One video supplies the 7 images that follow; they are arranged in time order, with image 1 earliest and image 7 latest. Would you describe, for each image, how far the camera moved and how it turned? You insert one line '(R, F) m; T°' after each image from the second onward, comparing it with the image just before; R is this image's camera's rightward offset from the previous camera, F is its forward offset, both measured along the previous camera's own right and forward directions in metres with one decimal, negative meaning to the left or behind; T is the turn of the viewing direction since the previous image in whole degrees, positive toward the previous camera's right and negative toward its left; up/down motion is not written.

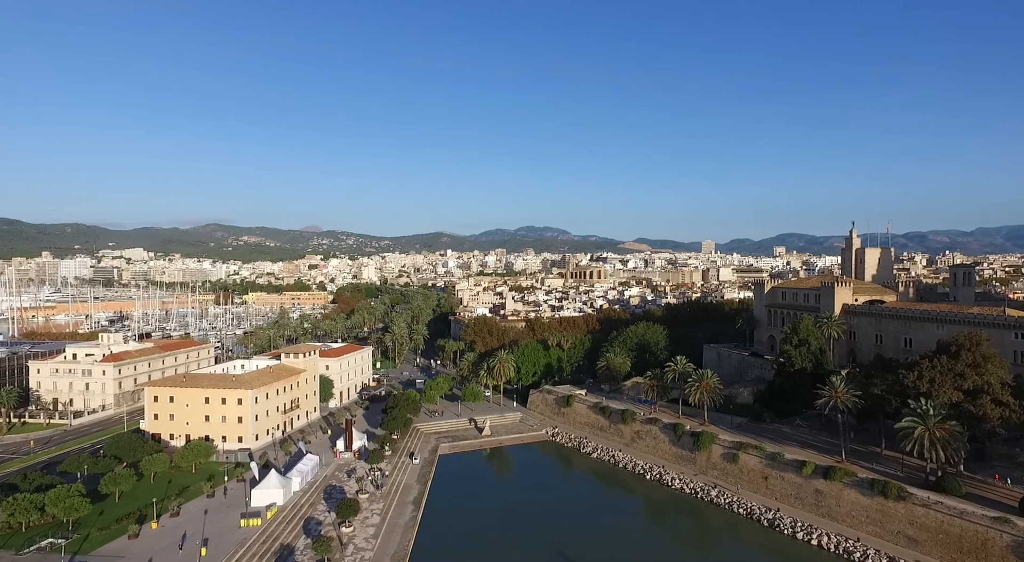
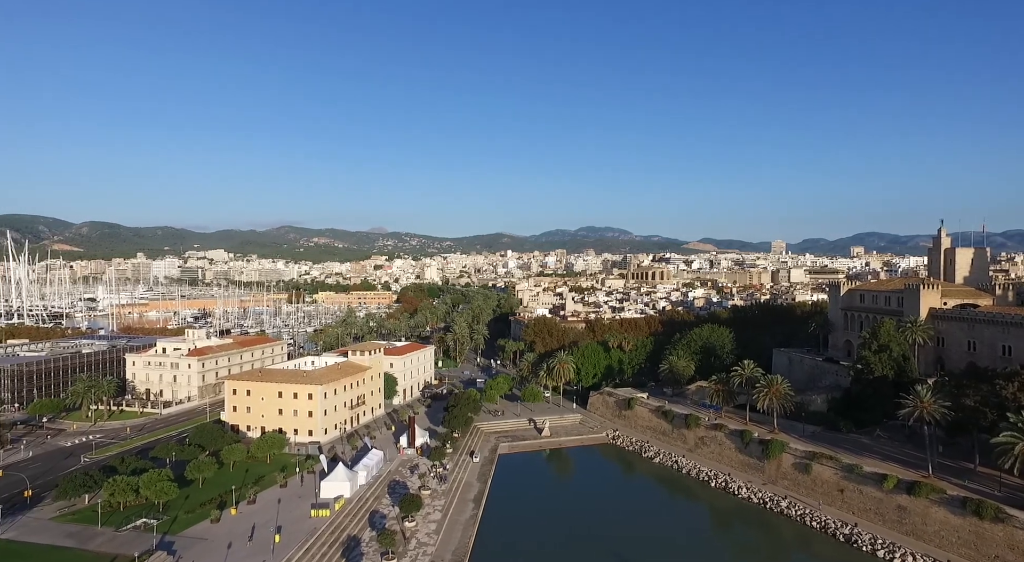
(-0.1, +0.3) m; -5°
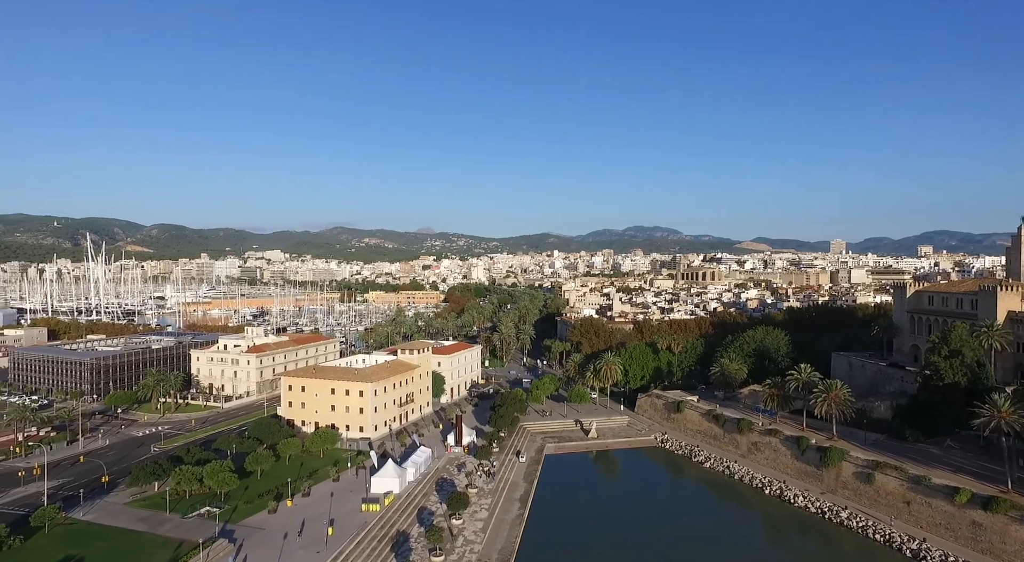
(-0.1, +0.3) m; -4°
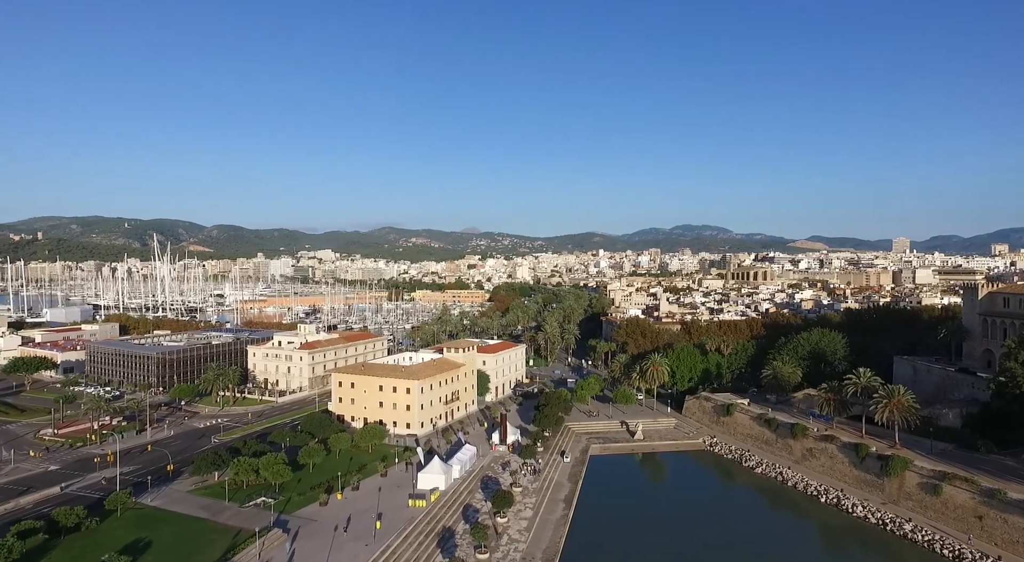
(-0.1, +0.4) m; -4°
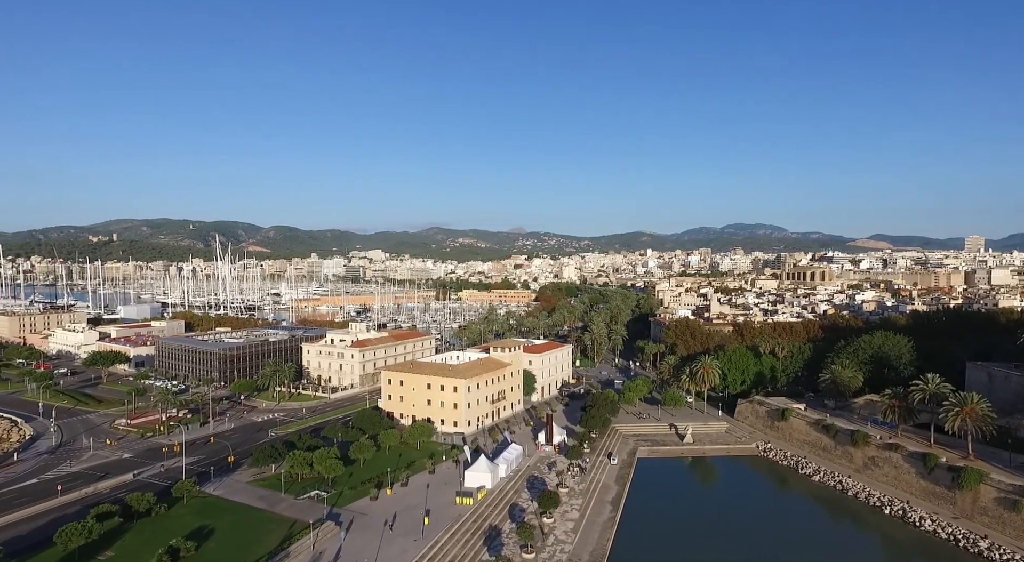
(-0.1, +0.5) m; -4°
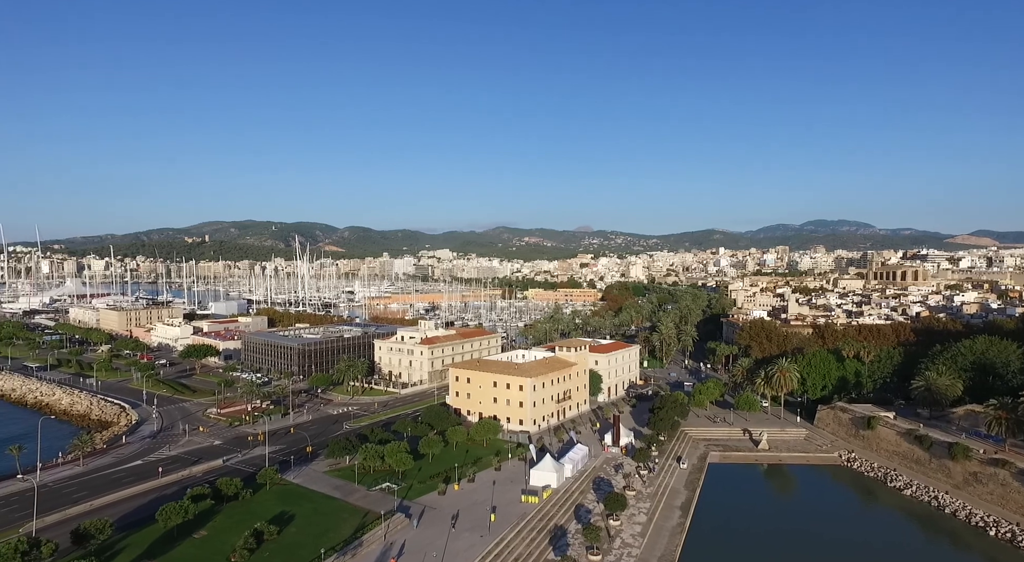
(-0.2, +1.0) m; -6°
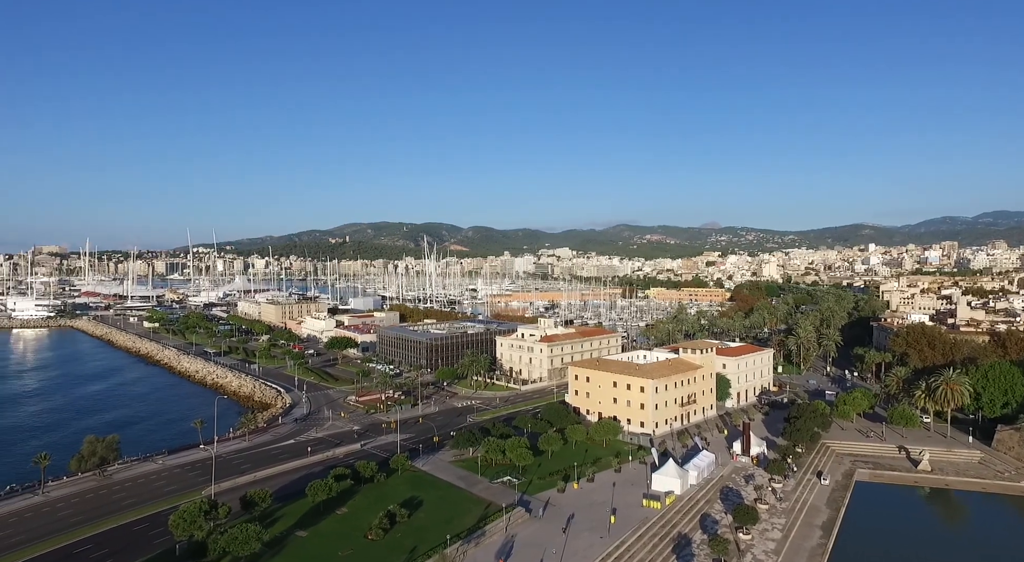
(-0.7, +2.8) m; -11°
